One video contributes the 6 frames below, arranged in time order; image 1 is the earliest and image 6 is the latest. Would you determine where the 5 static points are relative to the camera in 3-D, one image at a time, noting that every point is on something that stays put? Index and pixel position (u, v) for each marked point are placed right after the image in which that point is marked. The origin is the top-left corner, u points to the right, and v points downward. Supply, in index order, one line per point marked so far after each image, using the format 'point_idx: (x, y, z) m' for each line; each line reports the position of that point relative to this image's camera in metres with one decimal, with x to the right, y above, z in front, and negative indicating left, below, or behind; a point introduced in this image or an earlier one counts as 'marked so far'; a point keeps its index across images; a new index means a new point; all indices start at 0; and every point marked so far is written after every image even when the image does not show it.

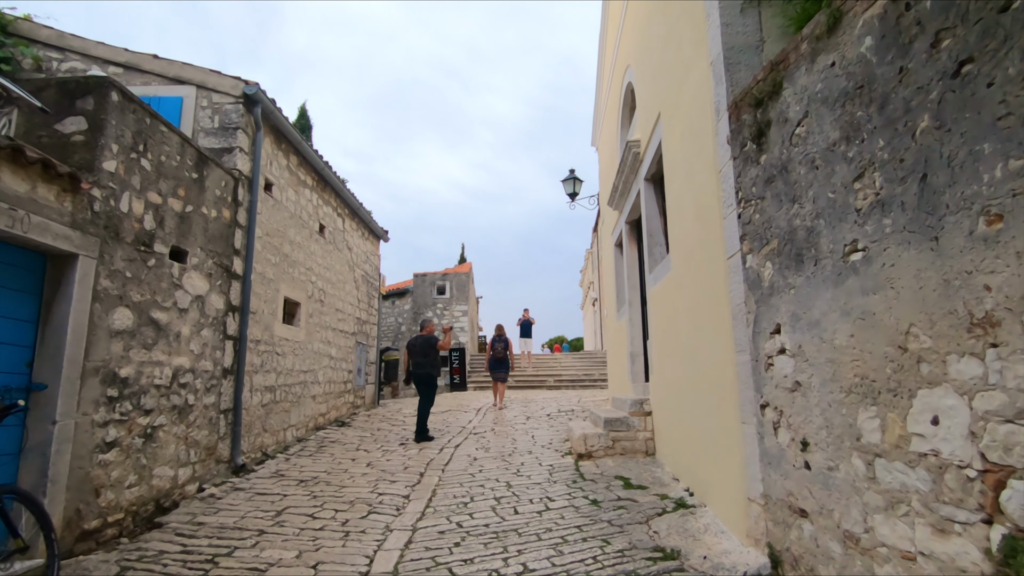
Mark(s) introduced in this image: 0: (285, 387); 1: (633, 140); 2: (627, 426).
0: (-2.5, -1.1, +6.2) m
1: (+1.2, +1.5, +5.7) m
2: (+1.1, -1.3, +5.3) m
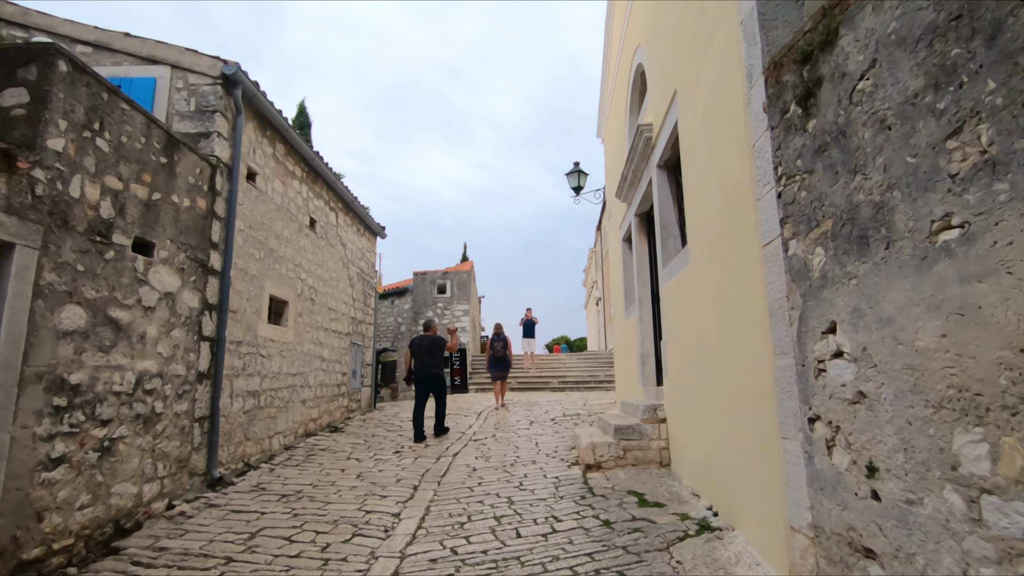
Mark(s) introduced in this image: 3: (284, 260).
0: (-2.5, -1.1, +5.8) m
1: (+1.2, +1.5, +5.3) m
2: (+1.1, -1.3, +4.9) m
3: (-2.5, +0.3, +6.1) m
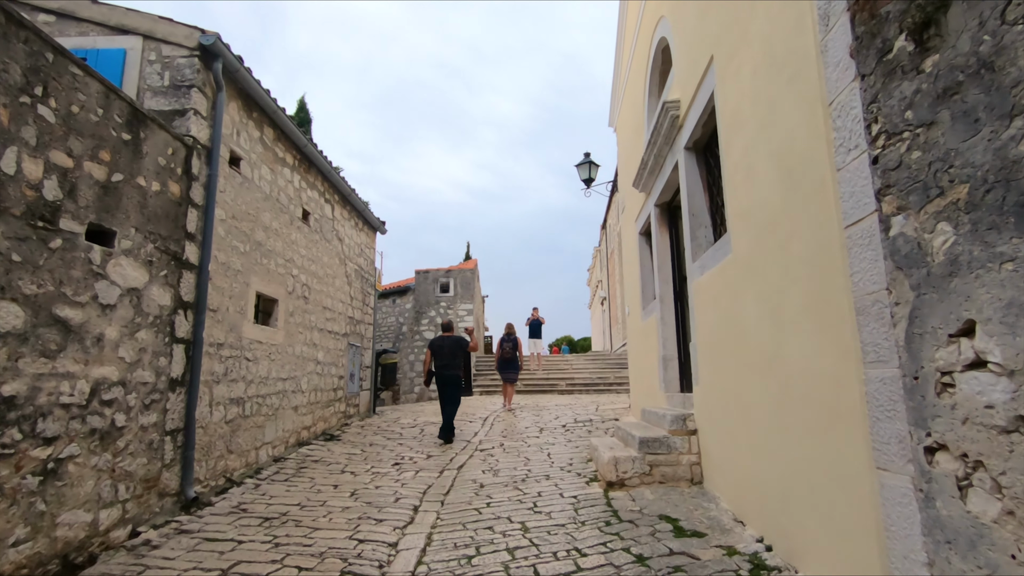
0: (-2.4, -1.0, +5.3) m
1: (+1.3, +1.6, +4.7) m
2: (+1.2, -1.2, +4.3) m
3: (-2.4, +0.3, +5.6) m
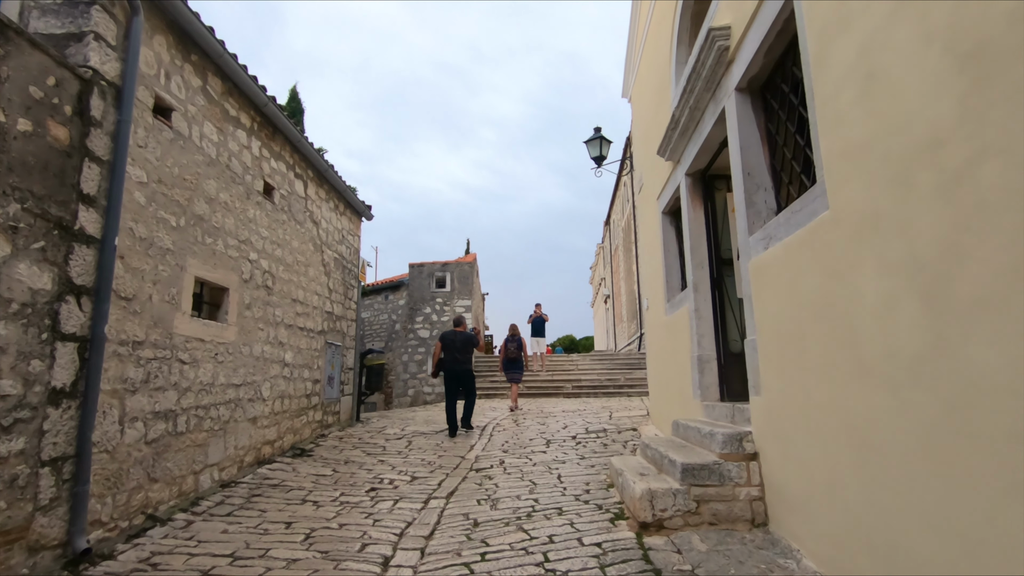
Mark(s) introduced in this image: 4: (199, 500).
0: (-2.4, -0.9, +4.2) m
1: (+1.3, +1.7, +3.7) m
2: (+1.2, -1.1, +3.3) m
3: (-2.4, +0.4, +4.6) m
4: (-2.3, -1.5, +4.1) m
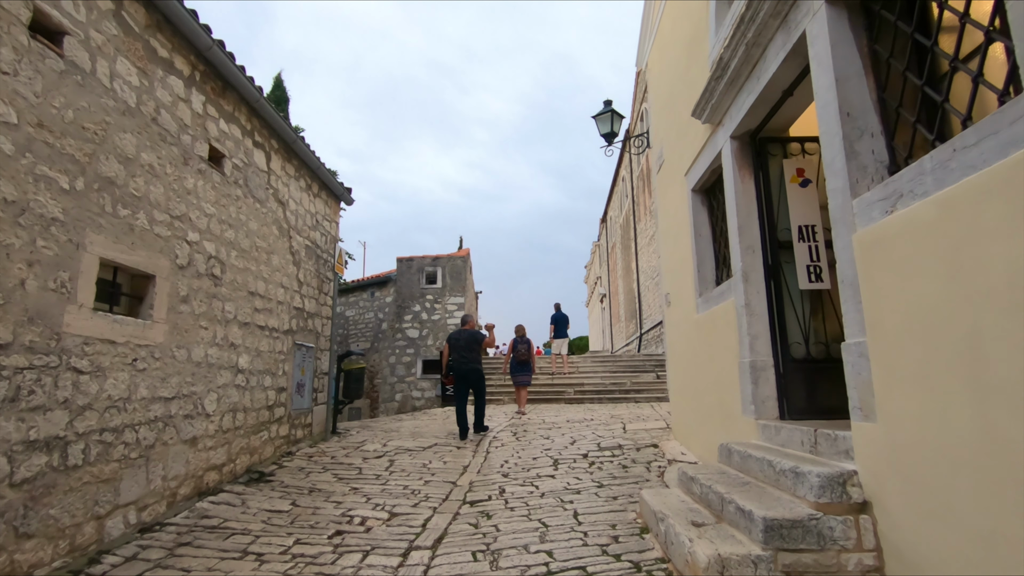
0: (-2.3, -0.8, +3.2) m
1: (+1.4, +1.8, +2.7) m
2: (+1.3, -1.0, +2.3) m
3: (-2.3, +0.5, +3.6) m
4: (-2.2, -1.5, +3.1) m
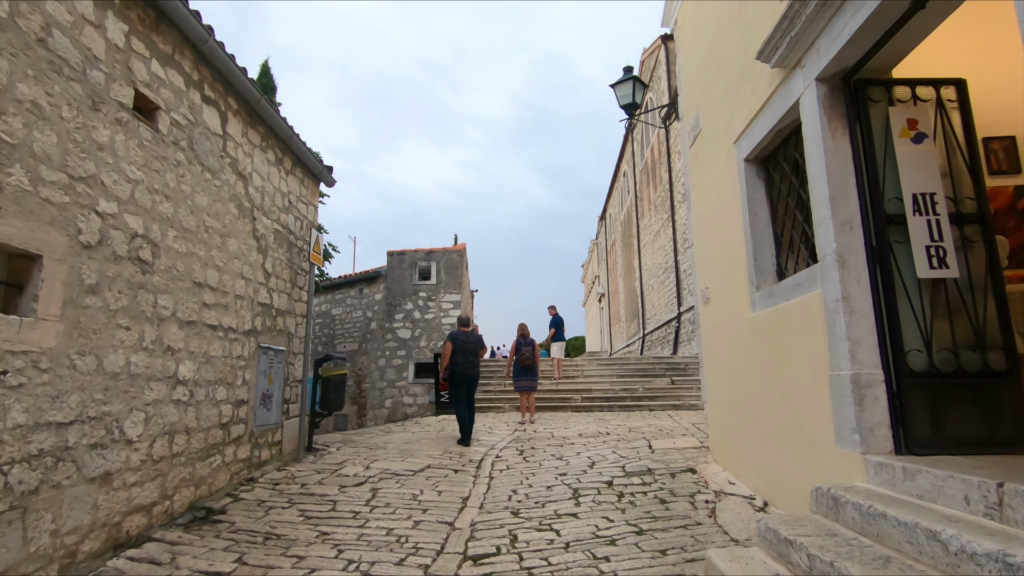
0: (-2.2, -0.8, +2.2) m
1: (+1.5, +1.8, +1.8) m
2: (+1.4, -1.0, +1.3) m
3: (-2.2, +0.6, +2.6) m
4: (-2.1, -1.4, +2.1) m
